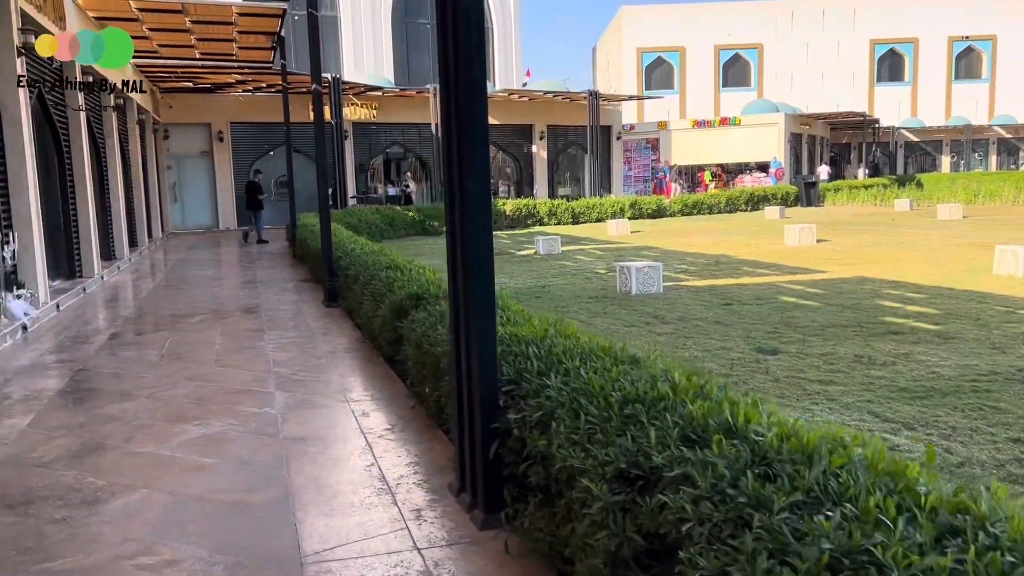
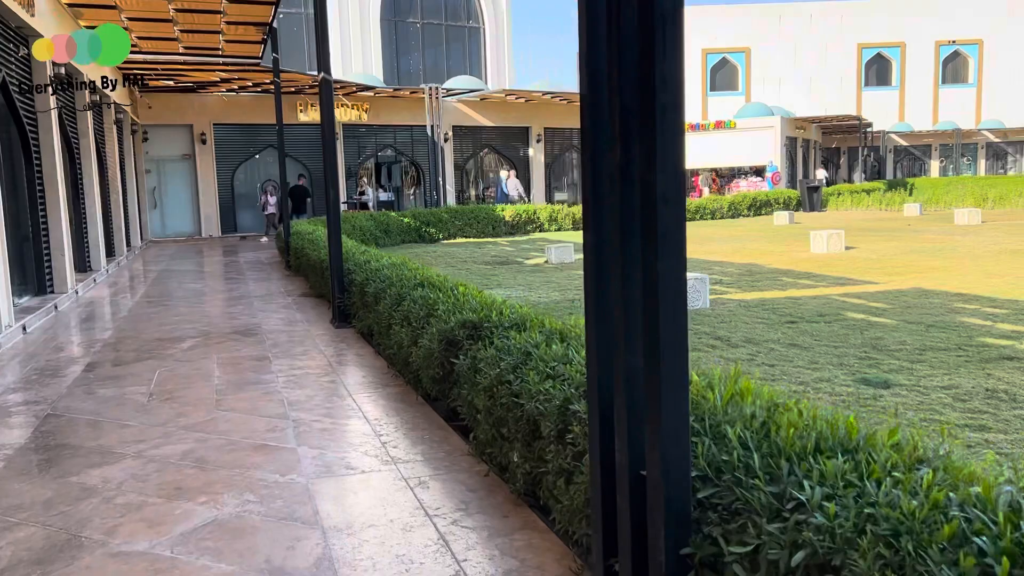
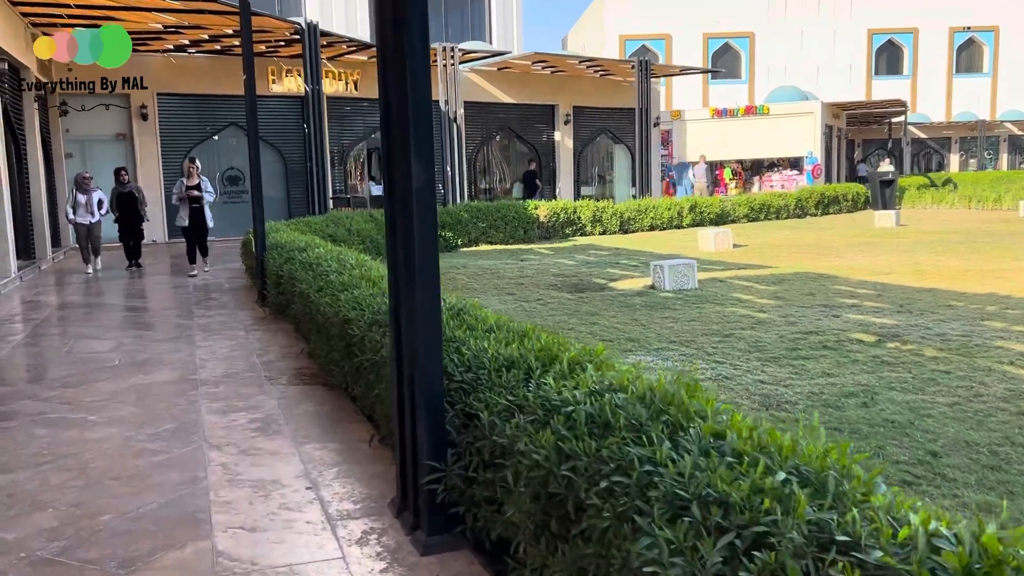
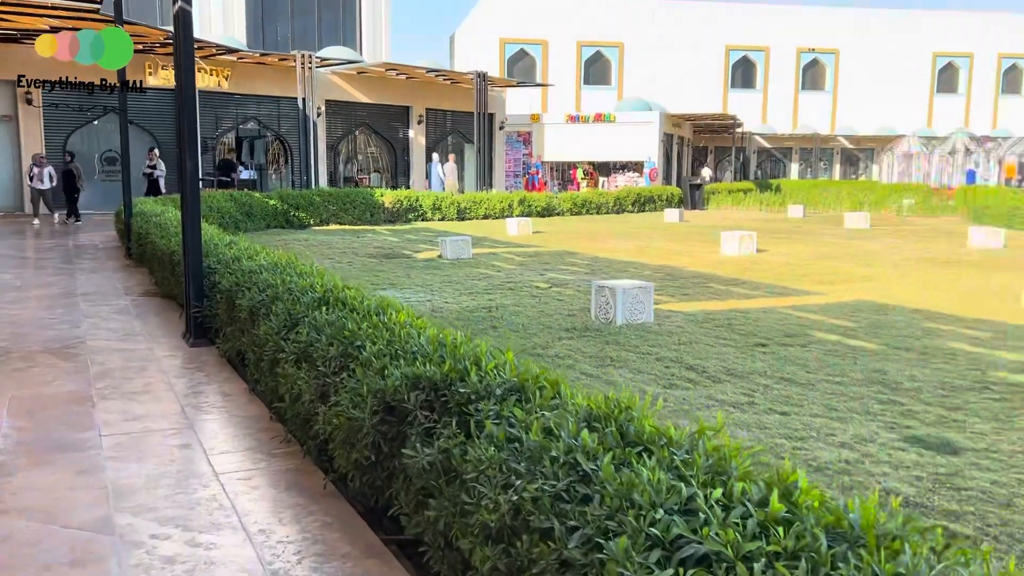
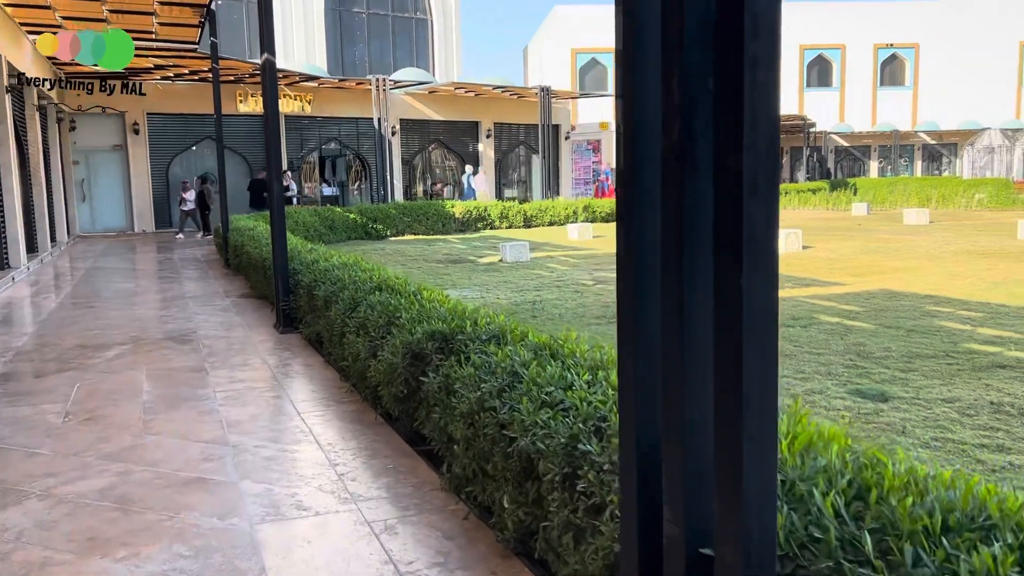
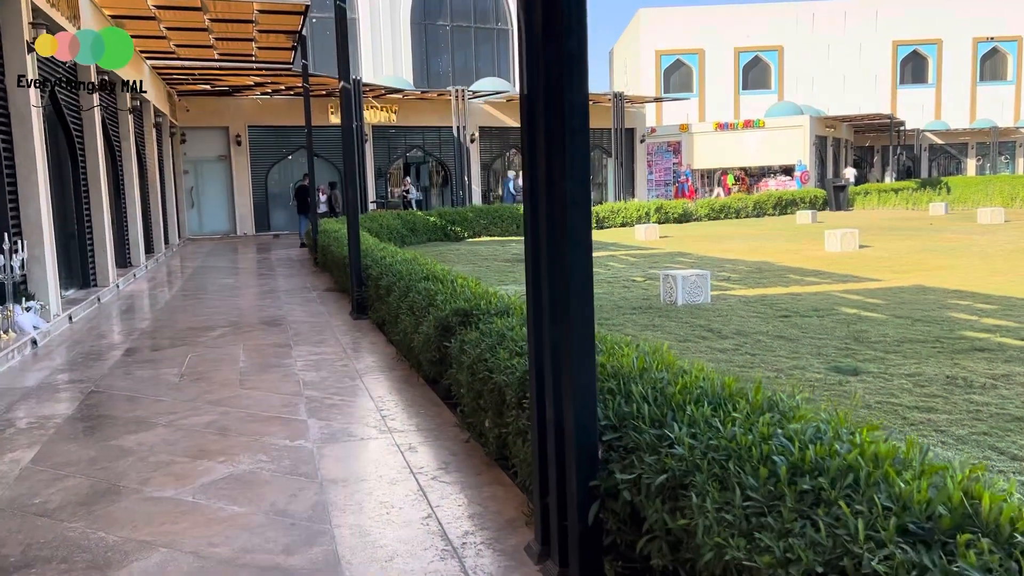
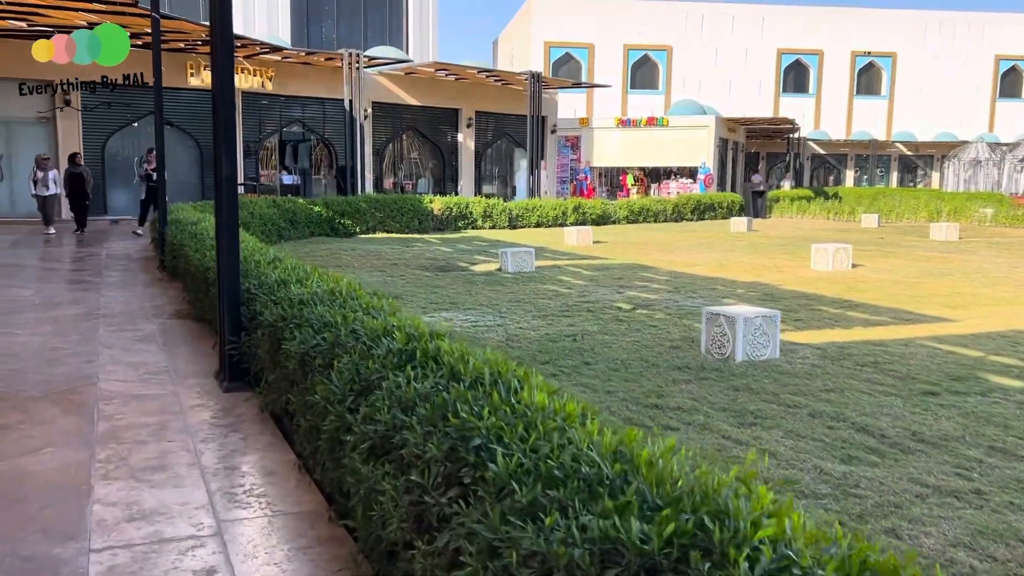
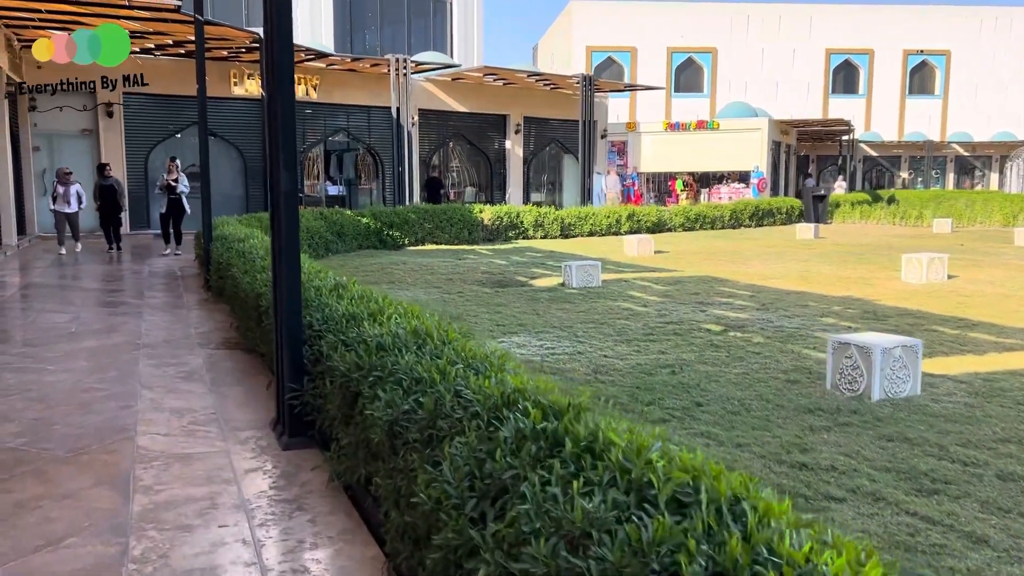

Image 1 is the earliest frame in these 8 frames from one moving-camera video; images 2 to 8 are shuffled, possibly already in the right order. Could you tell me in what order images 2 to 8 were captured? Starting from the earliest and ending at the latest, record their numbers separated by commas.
6, 2, 5, 4, 7, 8, 3
